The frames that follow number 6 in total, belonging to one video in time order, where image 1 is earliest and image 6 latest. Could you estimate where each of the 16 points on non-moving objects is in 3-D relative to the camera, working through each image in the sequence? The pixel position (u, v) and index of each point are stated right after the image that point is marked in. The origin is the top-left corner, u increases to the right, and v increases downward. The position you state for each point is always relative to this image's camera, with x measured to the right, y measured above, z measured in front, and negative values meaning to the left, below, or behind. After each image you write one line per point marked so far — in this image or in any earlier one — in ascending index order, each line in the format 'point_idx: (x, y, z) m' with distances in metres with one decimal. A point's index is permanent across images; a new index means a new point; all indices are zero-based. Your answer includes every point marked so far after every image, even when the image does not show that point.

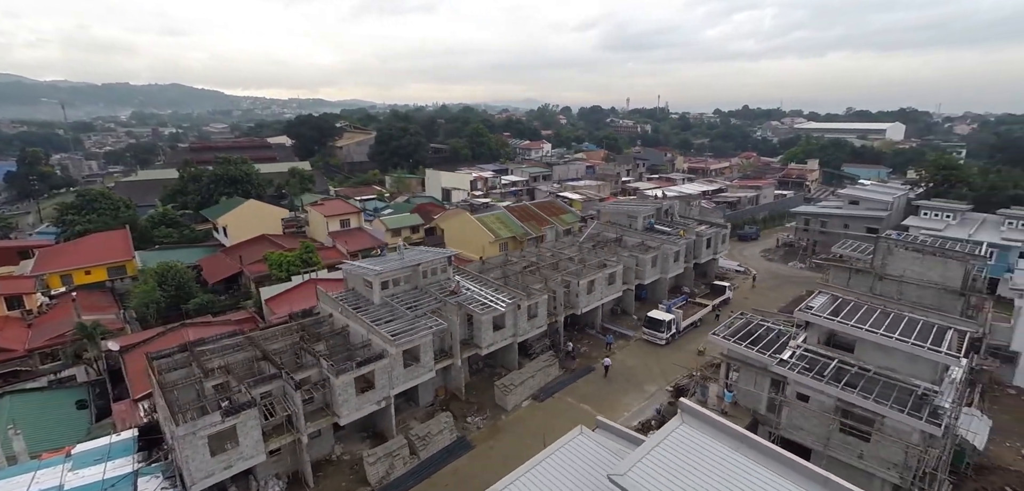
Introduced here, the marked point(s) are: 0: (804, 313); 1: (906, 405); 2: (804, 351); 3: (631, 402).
0: (+9.6, -2.2, +15.7) m
1: (+10.9, -4.4, +13.3) m
2: (+9.5, -3.4, +15.5) m
3: (+4.9, -6.4, +19.9) m
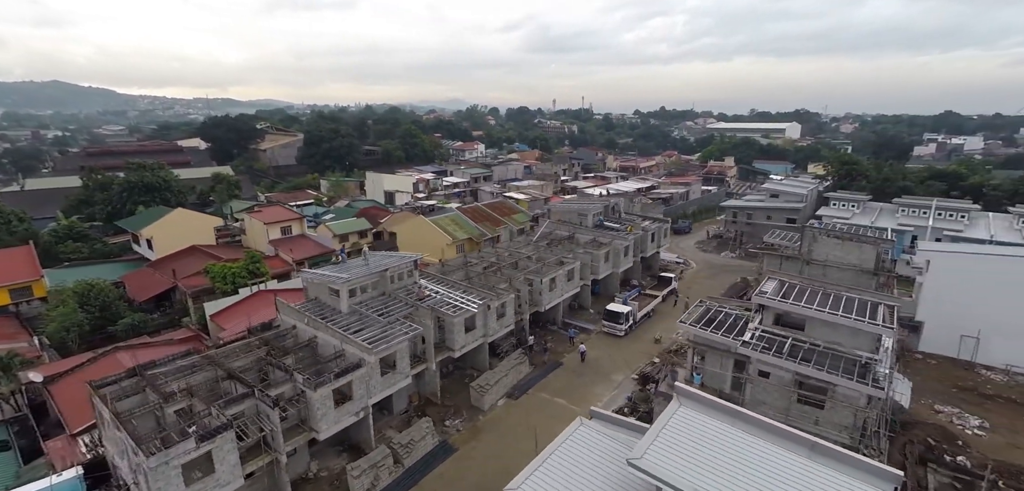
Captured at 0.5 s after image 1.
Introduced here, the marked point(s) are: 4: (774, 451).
0: (+8.9, -1.8, +17.2) m
1: (+10.6, -4.0, +15.0) m
2: (+8.9, -3.0, +17.1) m
3: (+3.8, -6.3, +20.8) m
4: (+5.4, -4.2, +9.9) m
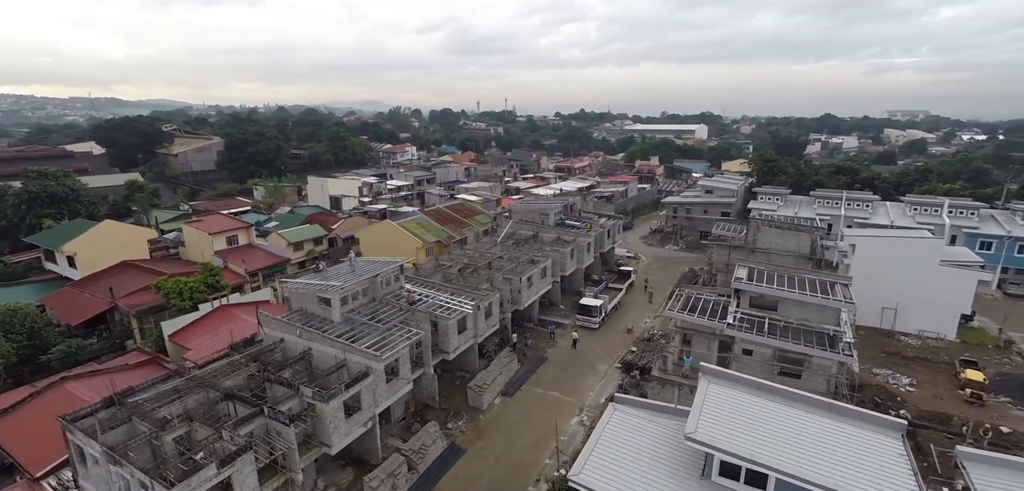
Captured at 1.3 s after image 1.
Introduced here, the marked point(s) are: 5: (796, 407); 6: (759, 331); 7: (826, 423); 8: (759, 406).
0: (+8.9, -1.5, +19.0) m
1: (+11.0, -3.5, +17.1) m
2: (+8.9, -2.6, +18.8) m
3: (+3.5, -6.1, +21.7) m
4: (+6.7, -3.9, +11.2) m
5: (+6.8, -3.8, +11.5) m
6: (+9.0, -3.1, +17.8) m
7: (+7.2, -4.0, +11.0) m
8: (+5.9, -3.8, +11.5) m
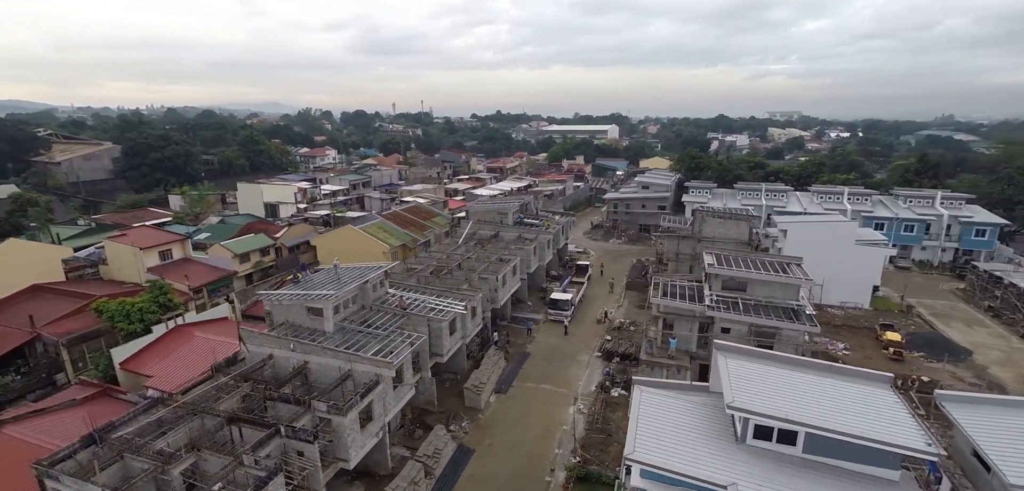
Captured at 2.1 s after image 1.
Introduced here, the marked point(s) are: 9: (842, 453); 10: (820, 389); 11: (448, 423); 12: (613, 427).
0: (+8.5, -1.0, +20.7) m
1: (+11.0, -2.9, +19.2) m
2: (+8.7, -2.1, +20.6) m
3: (+3.0, -5.9, +22.5) m
4: (+7.8, -3.5, +12.7) m
5: (+7.8, -3.4, +13.0) m
6: (+8.9, -2.6, +19.6) m
7: (+8.3, -3.6, +12.6) m
8: (+7.0, -3.4, +12.9) m
9: (+7.6, -4.8, +11.2) m
10: (+7.9, -3.7, +12.3) m
11: (-2.5, -6.9, +18.8) m
12: (+3.9, -6.9, +18.6) m
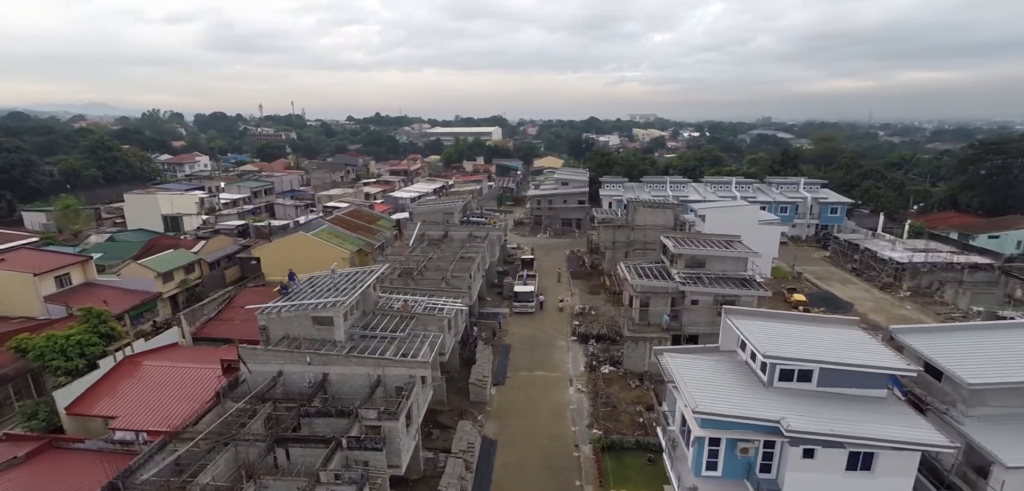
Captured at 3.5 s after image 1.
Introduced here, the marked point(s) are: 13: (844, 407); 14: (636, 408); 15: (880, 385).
0: (+7.9, -0.2, +23.4) m
1: (+10.8, -1.9, +22.5) m
2: (+8.1, -1.3, +23.3) m
3: (+2.4, -5.5, +23.8) m
4: (+9.2, -2.6, +15.4) m
5: (+9.2, -2.5, +15.7) m
6: (+8.7, -1.8, +22.4) m
7: (+9.8, -2.7, +15.4) m
8: (+8.4, -2.6, +15.4) m
9: (+9.5, -3.9, +13.9) m
10: (+9.4, -2.8, +15.1) m
11: (-1.9, -6.8, +18.8) m
12: (+4.3, -6.4, +20.2) m
13: (+9.1, -4.4, +13.3) m
14: (+5.0, -6.6, +19.6) m
15: (+10.5, -4.0, +13.8) m
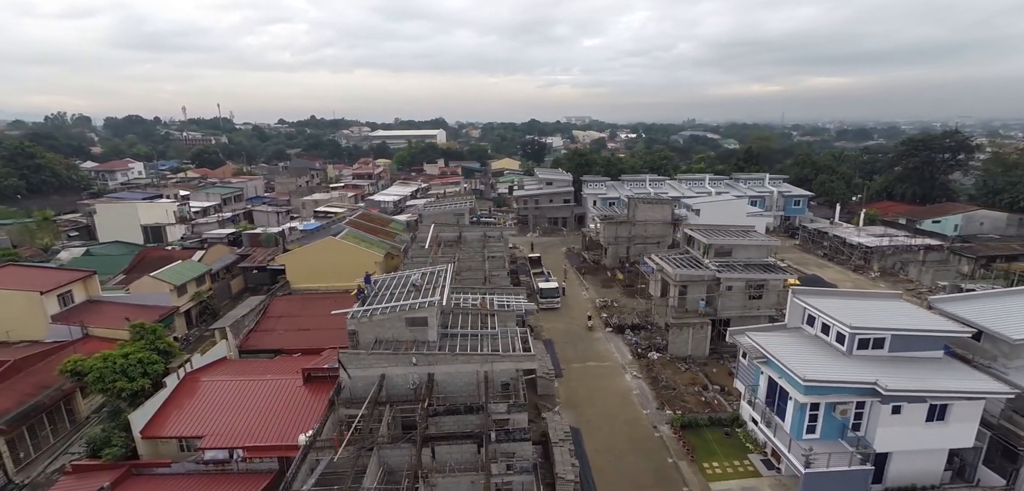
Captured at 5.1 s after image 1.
0: (+10.0, +0.3, +25.1) m
1: (+13.0, -1.3, +24.6) m
2: (+10.3, -0.9, +25.0) m
3: (+4.7, -5.2, +24.8) m
4: (+12.4, -2.1, +17.4) m
5: (+12.4, -2.0, +17.6) m
6: (+11.0, -1.3, +24.1) m
7: (+13.0, -2.1, +17.4) m
8: (+11.6, -2.1, +17.2) m
9: (+13.0, -3.3, +15.9) m
10: (+12.7, -2.2, +17.0) m
11: (+1.1, -6.6, +19.3) m
12: (+7.1, -6.0, +21.4) m
13: (+12.7, -3.8, +15.2) m
14: (+7.9, -6.2, +20.9) m
15: (+14.0, -3.3, +15.9) m
